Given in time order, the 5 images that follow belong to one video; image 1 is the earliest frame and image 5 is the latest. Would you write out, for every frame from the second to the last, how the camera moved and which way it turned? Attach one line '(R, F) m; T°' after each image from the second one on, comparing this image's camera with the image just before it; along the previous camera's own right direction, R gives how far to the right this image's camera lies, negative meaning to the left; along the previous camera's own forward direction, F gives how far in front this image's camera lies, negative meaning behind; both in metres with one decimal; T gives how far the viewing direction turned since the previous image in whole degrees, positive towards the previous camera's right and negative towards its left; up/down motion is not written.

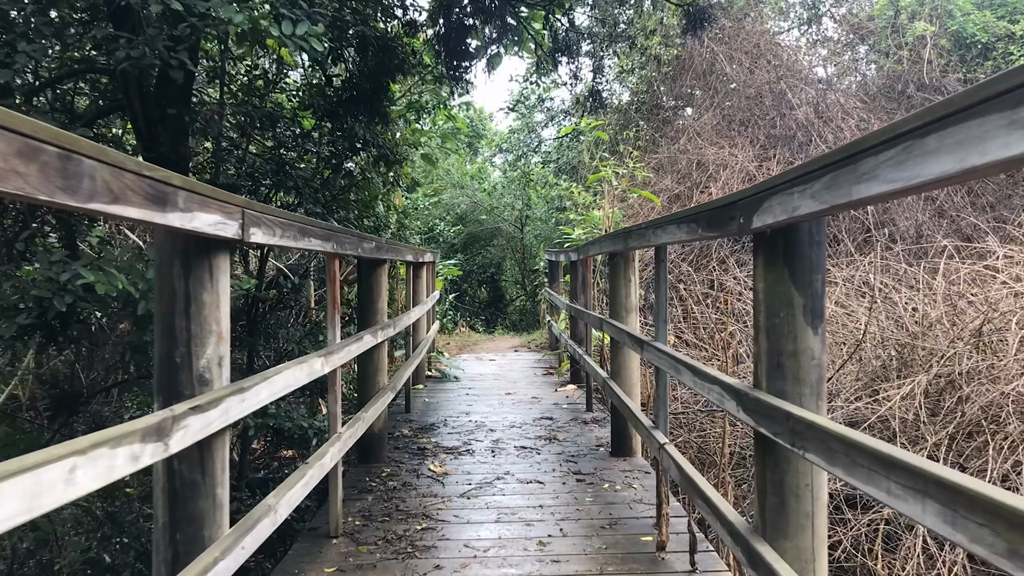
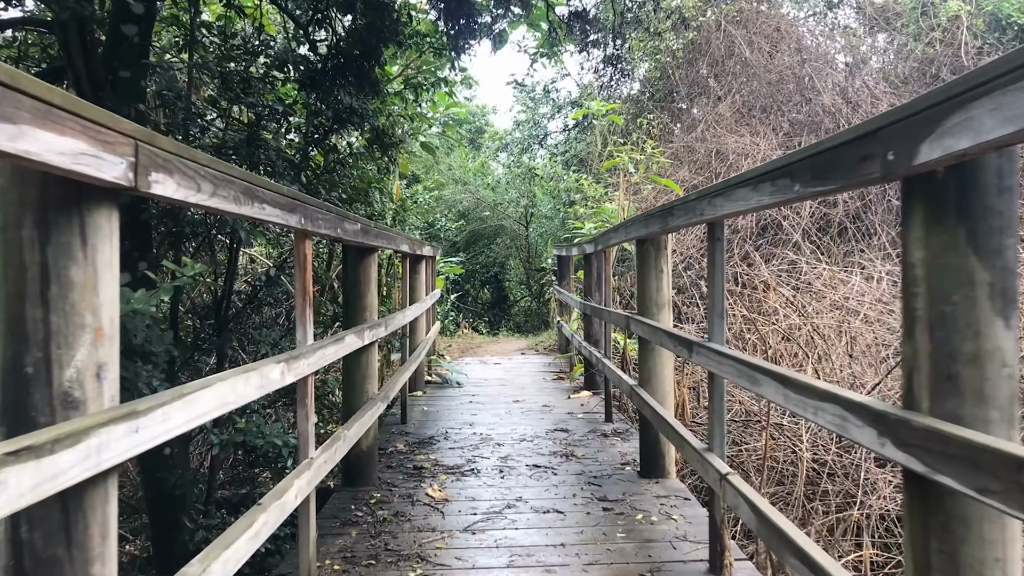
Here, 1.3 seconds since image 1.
(0.0, +0.4) m; 0°
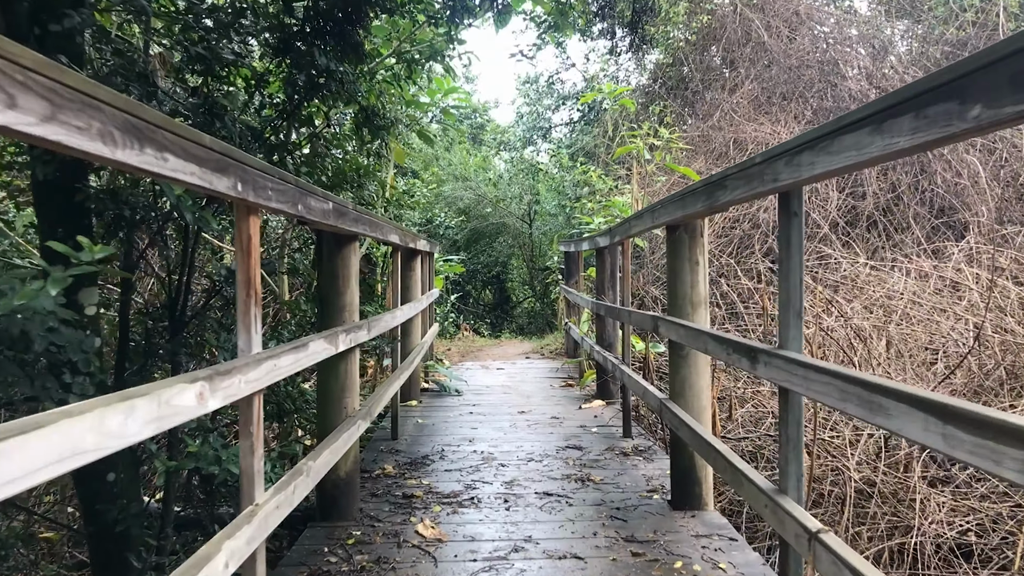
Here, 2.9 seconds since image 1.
(0.0, +0.4) m; 0°
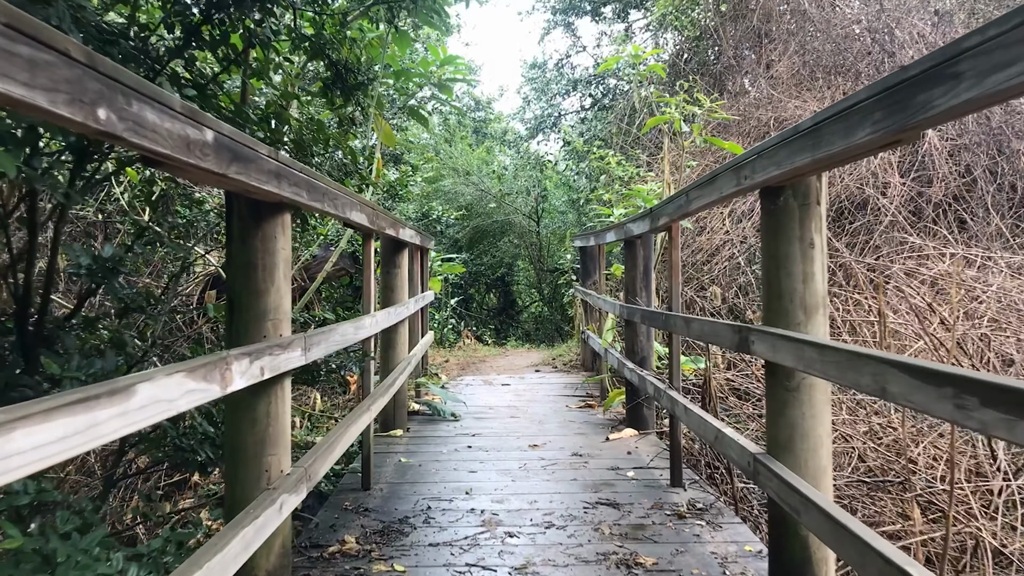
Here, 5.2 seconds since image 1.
(0.0, +0.8) m; 0°
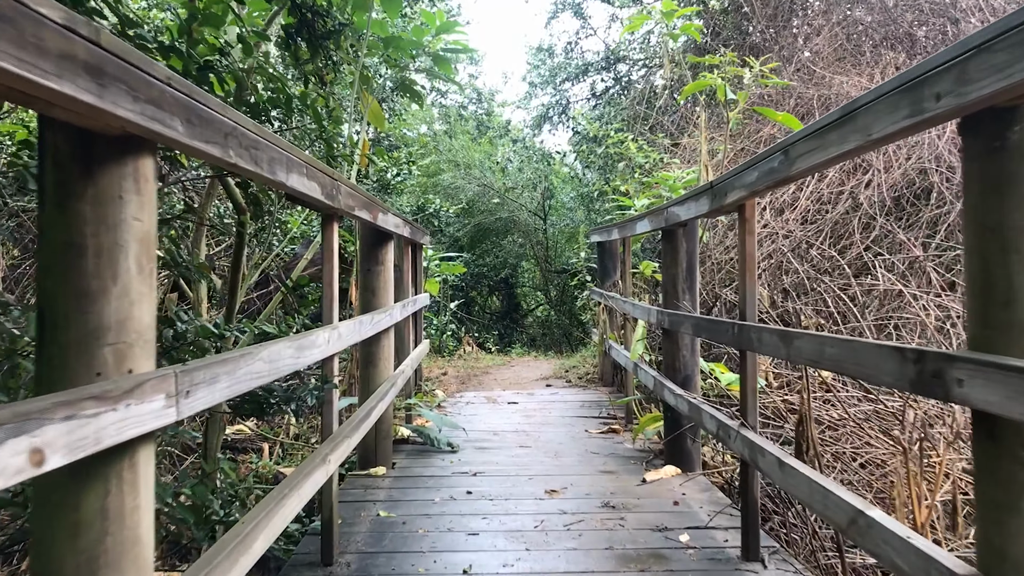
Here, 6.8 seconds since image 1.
(0.0, +0.6) m; 0°
